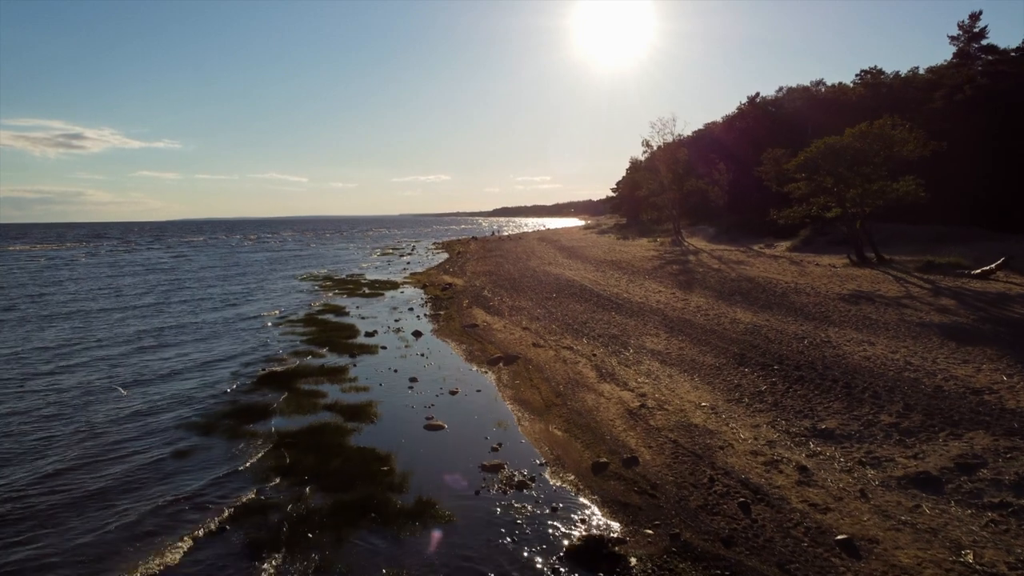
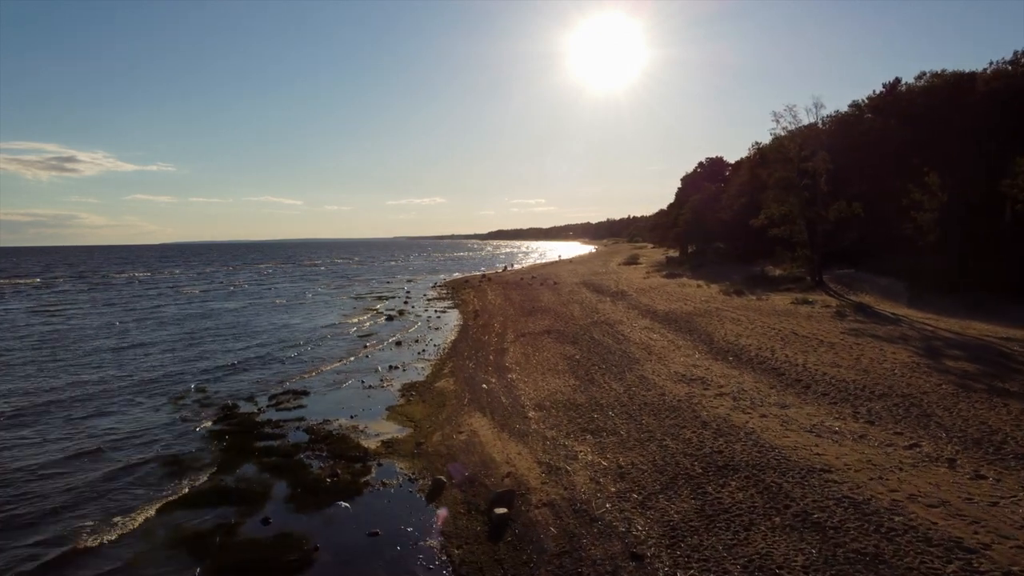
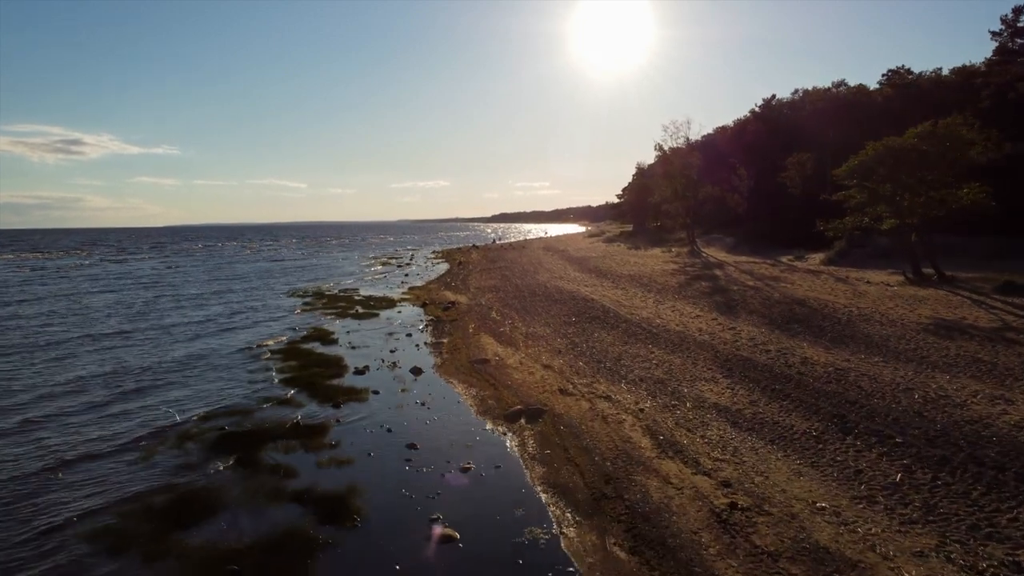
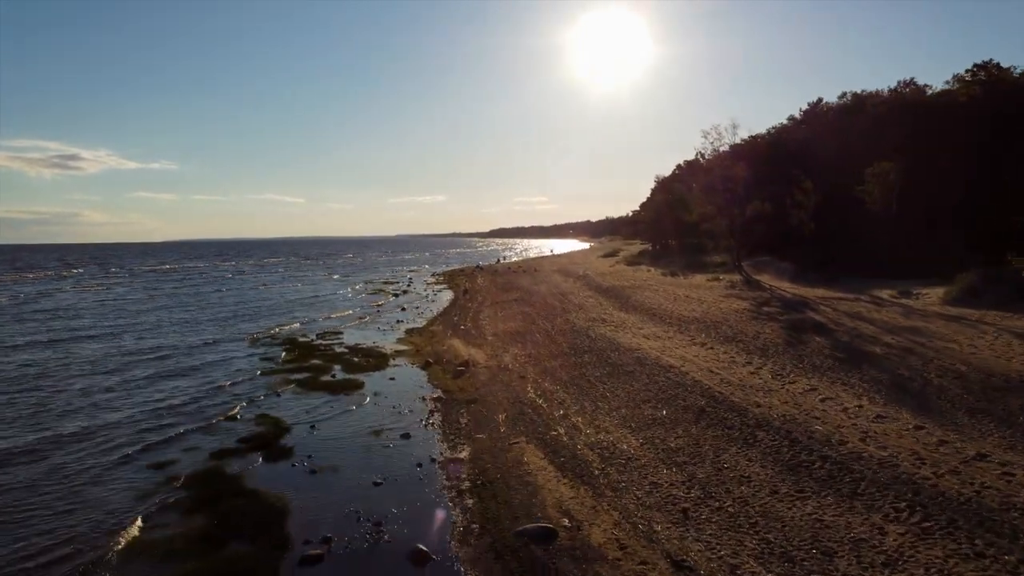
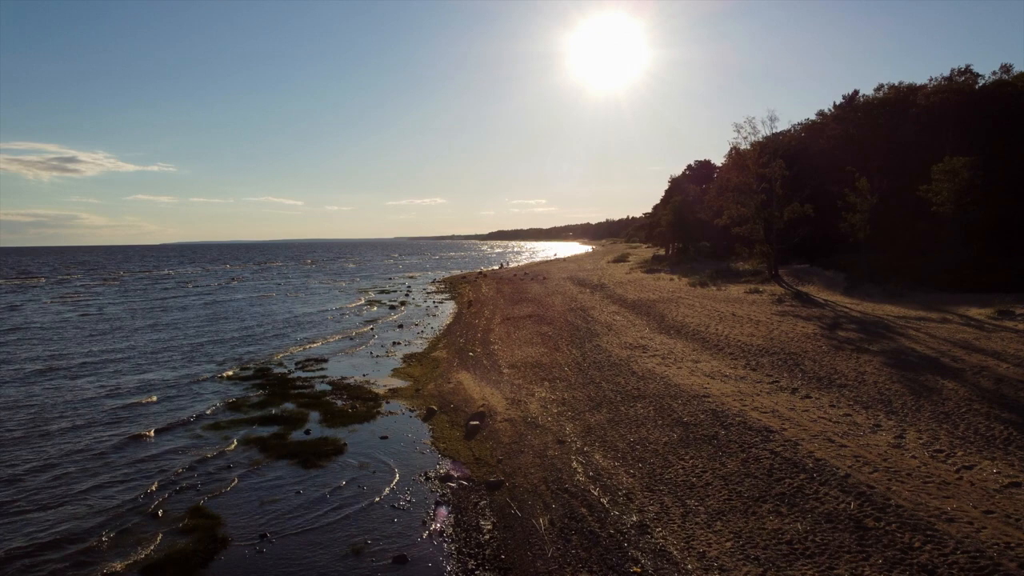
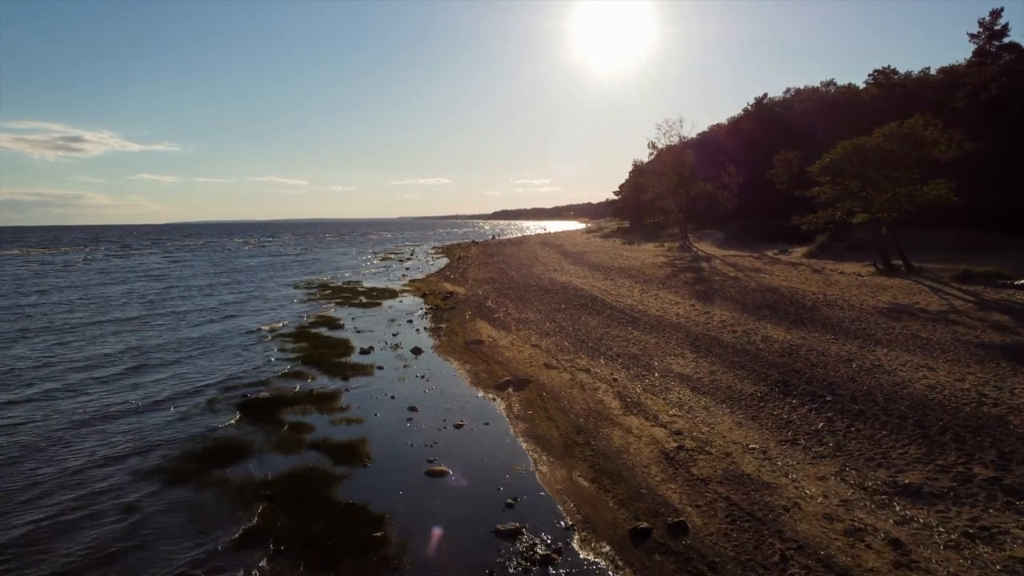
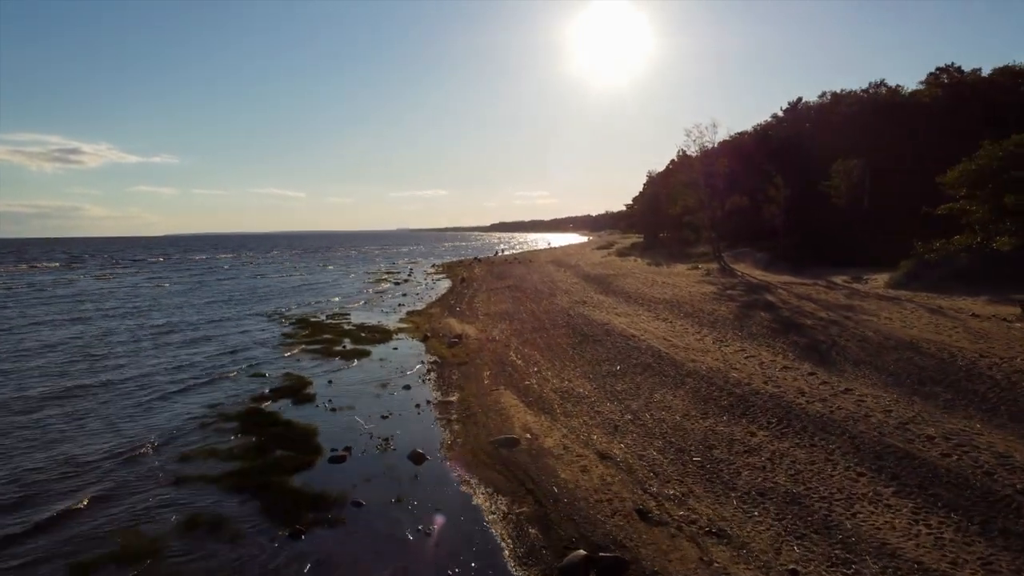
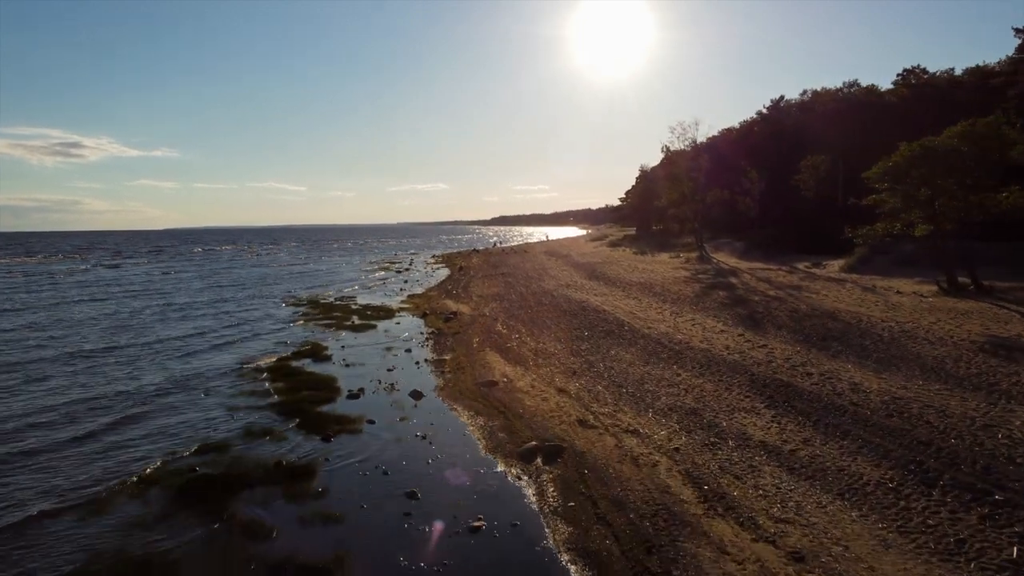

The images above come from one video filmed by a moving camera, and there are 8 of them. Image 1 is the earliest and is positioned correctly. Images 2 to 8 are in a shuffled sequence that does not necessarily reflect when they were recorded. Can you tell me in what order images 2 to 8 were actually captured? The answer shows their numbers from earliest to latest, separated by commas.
6, 3, 8, 7, 4, 5, 2
